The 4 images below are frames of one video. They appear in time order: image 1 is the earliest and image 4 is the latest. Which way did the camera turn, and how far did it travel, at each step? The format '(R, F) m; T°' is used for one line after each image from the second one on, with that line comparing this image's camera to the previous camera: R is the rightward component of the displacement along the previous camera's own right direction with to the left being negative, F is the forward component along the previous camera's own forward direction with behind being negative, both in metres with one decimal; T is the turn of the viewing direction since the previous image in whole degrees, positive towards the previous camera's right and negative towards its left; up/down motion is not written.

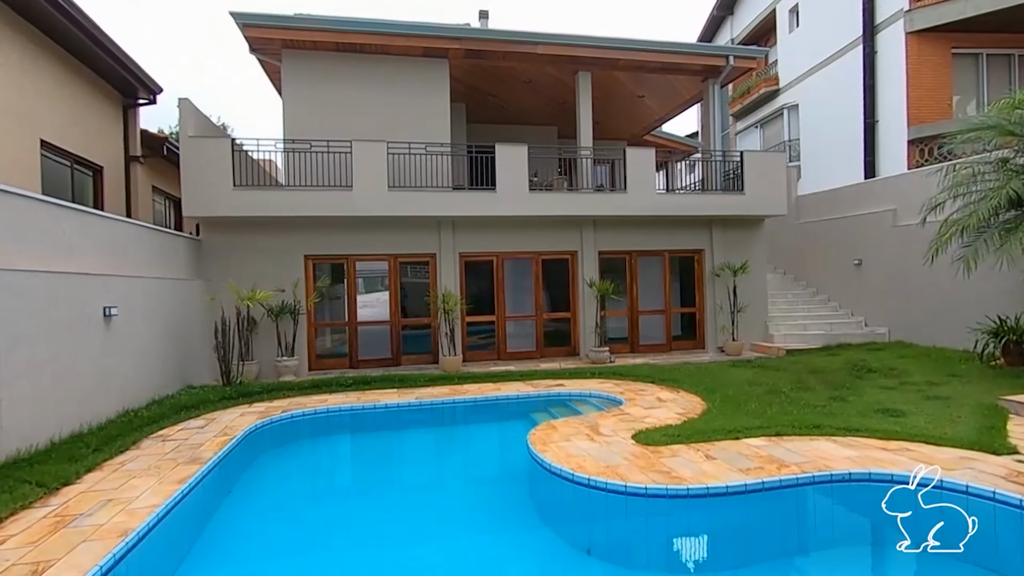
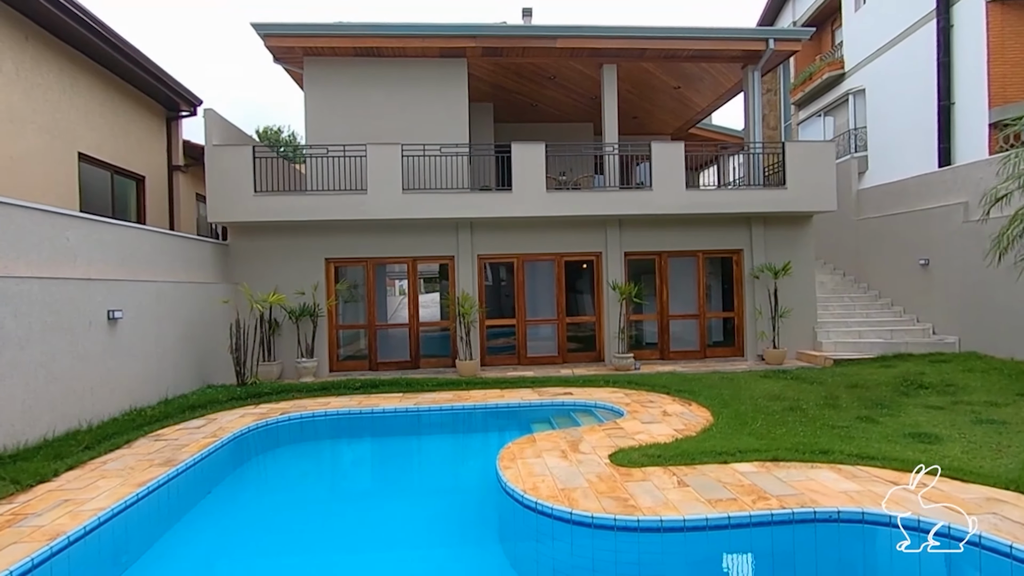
(+1.0, +0.4) m; -7°
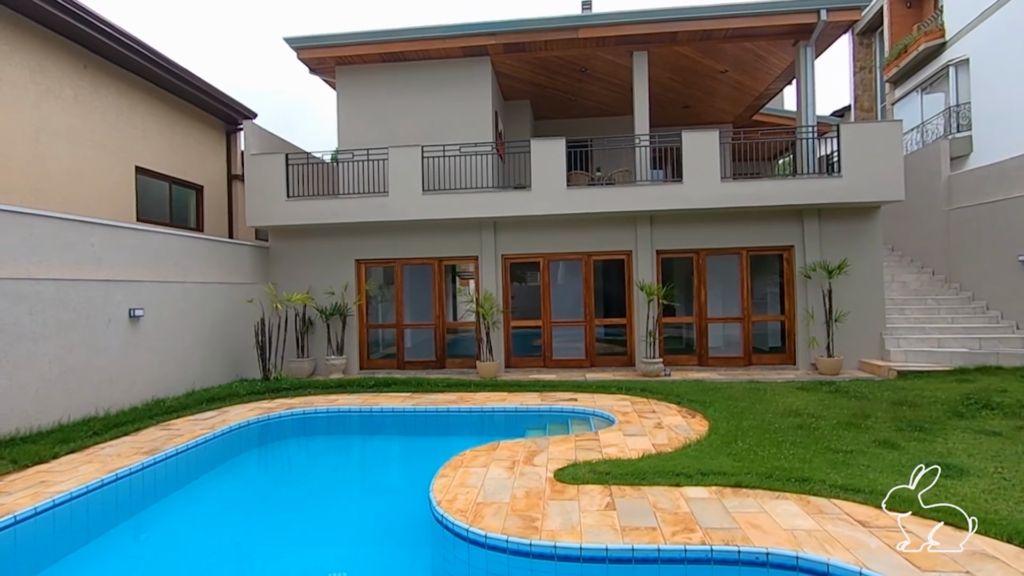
(+1.4, +0.4) m; -10°
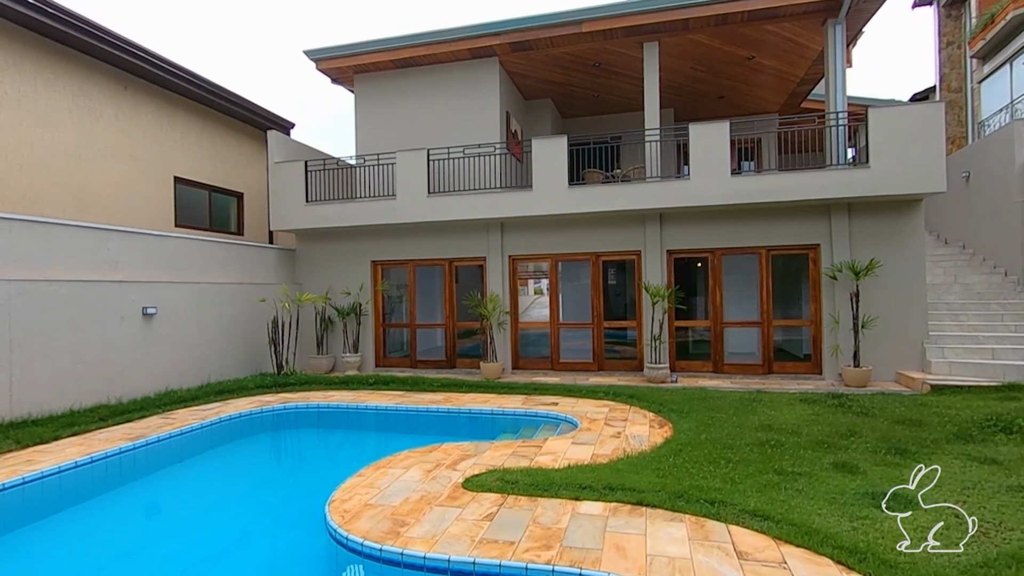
(+1.5, +0.2) m; -9°
